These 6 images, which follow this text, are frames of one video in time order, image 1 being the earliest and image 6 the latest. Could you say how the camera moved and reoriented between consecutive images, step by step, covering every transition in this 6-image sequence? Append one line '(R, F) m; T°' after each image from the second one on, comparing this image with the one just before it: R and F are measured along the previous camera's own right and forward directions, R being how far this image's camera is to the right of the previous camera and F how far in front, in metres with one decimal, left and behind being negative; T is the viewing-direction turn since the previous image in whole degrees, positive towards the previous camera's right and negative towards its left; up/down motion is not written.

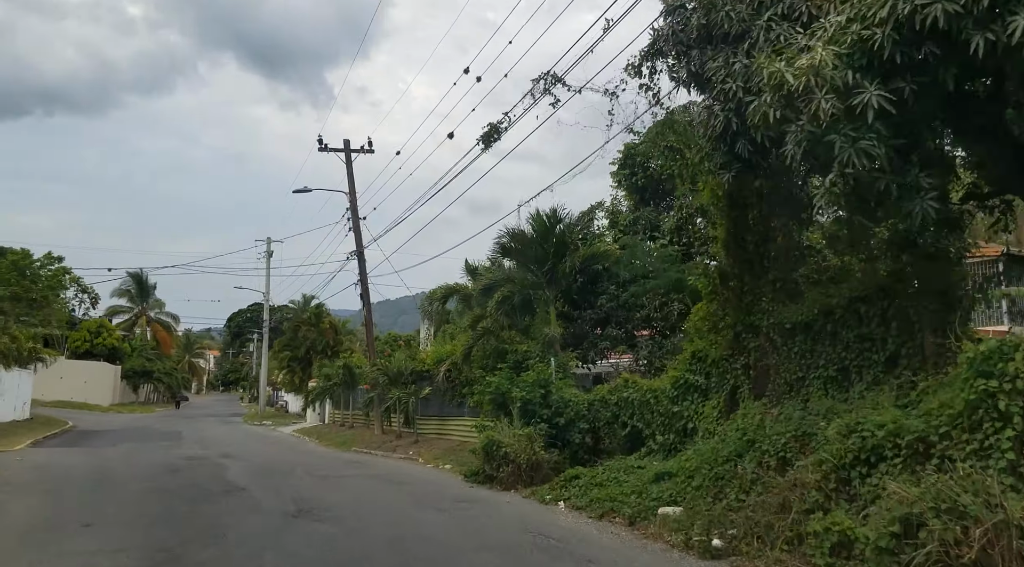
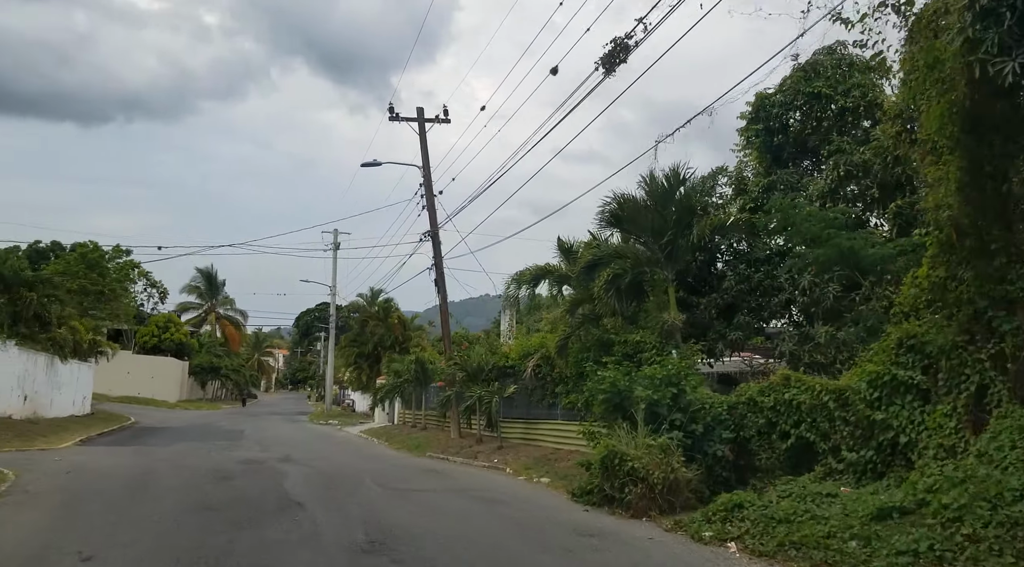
(-1.0, +3.1) m; -5°
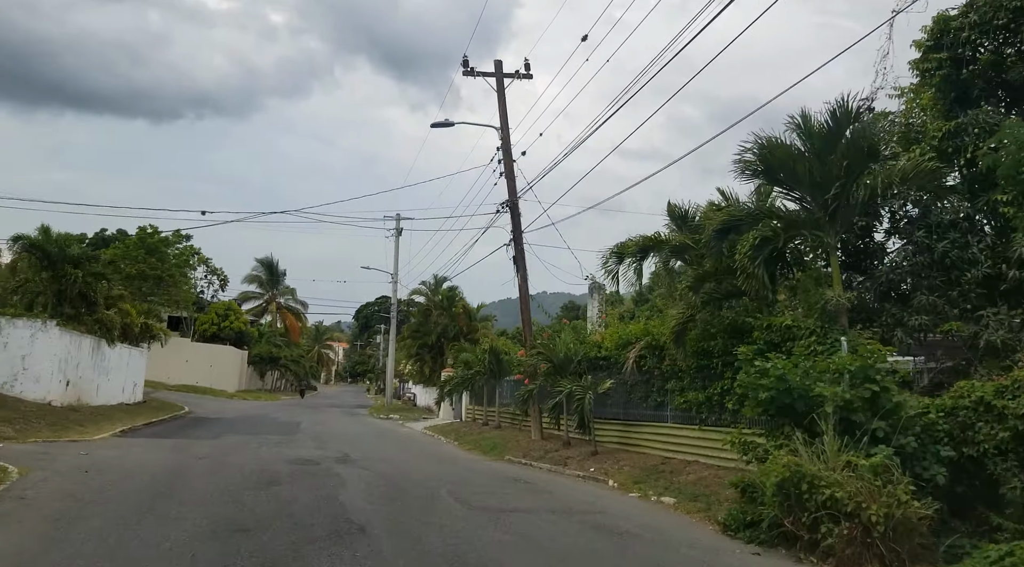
(-1.0, +3.1) m; -4°
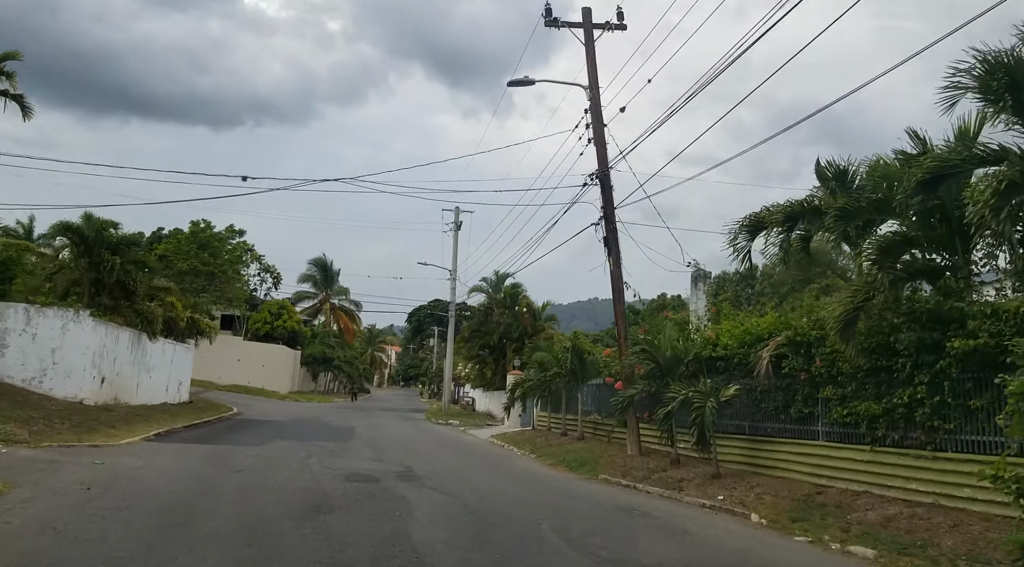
(-0.9, +3.0) m; -4°
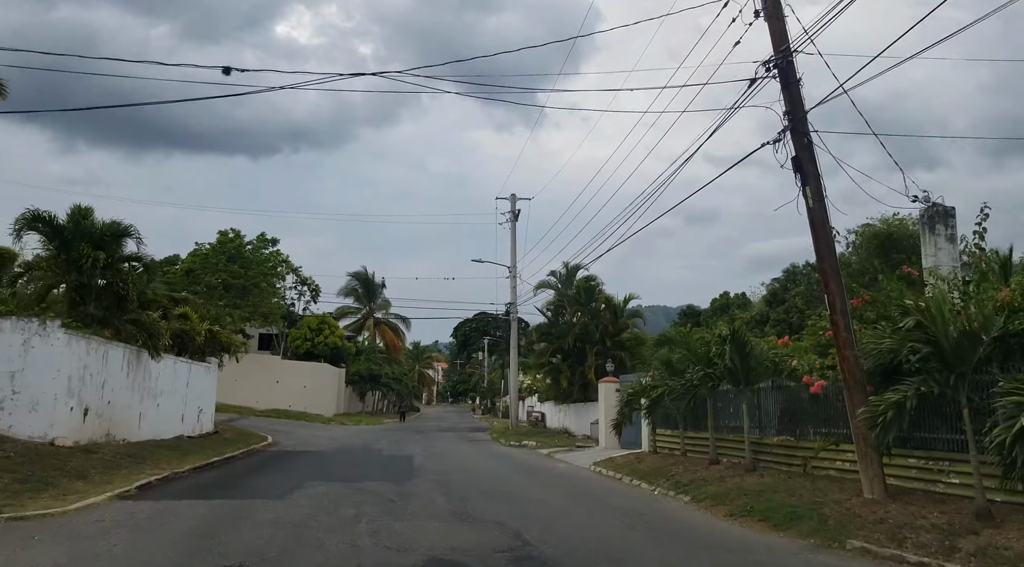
(-1.5, +5.7) m; -3°
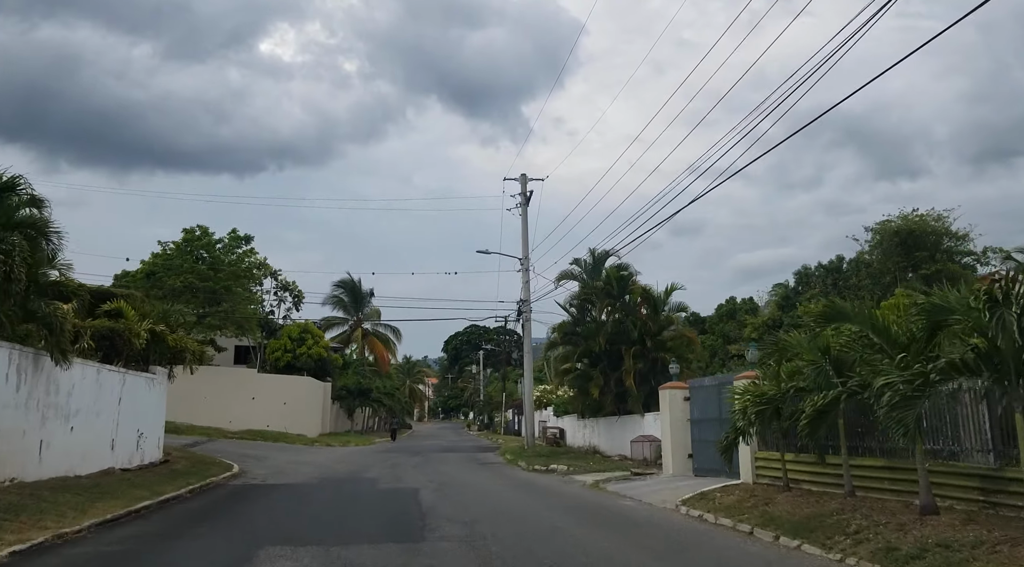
(-1.1, +5.4) m; +1°
